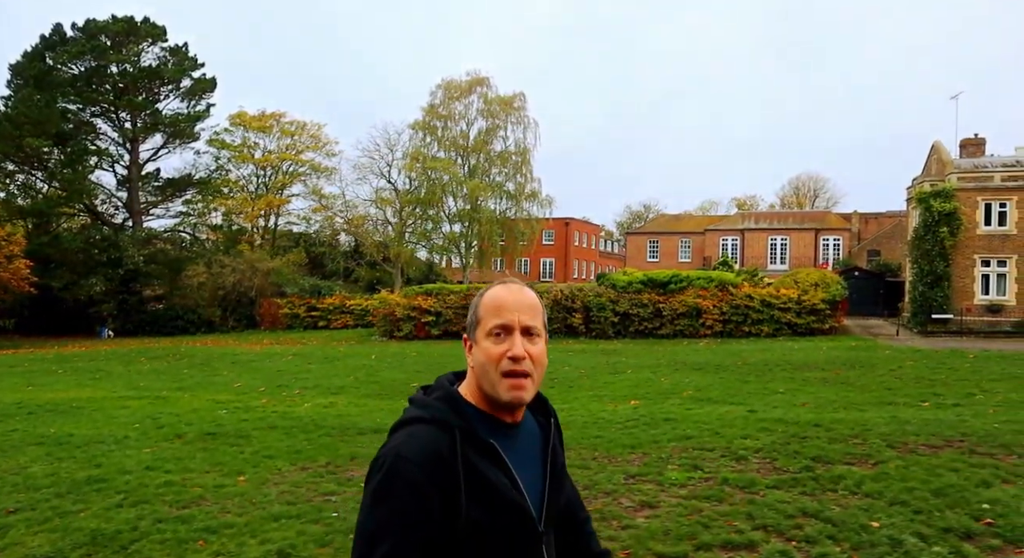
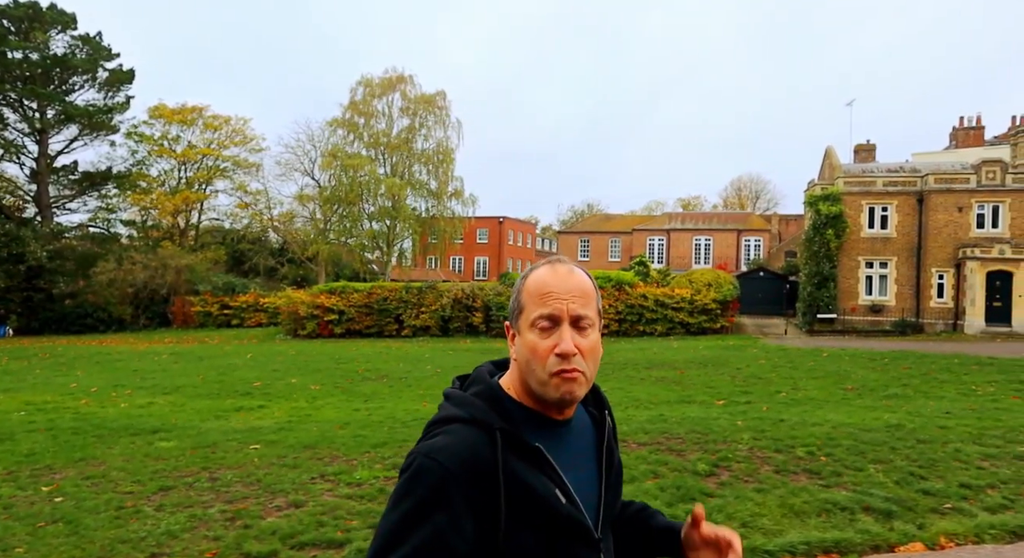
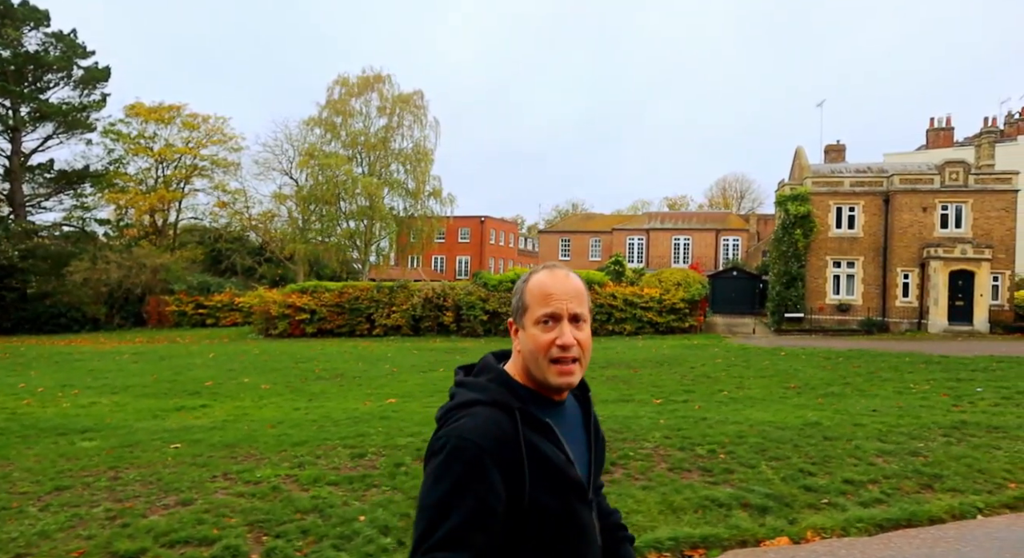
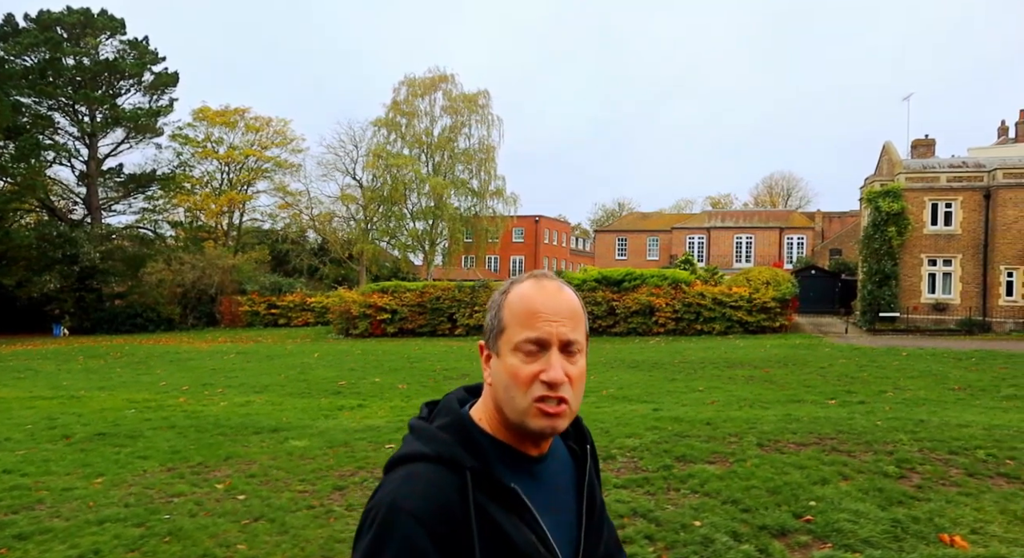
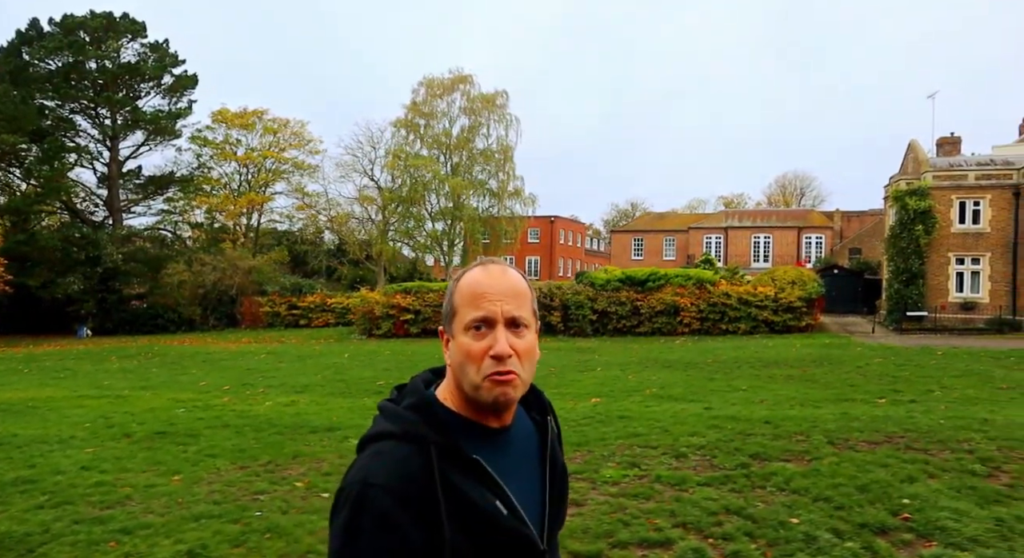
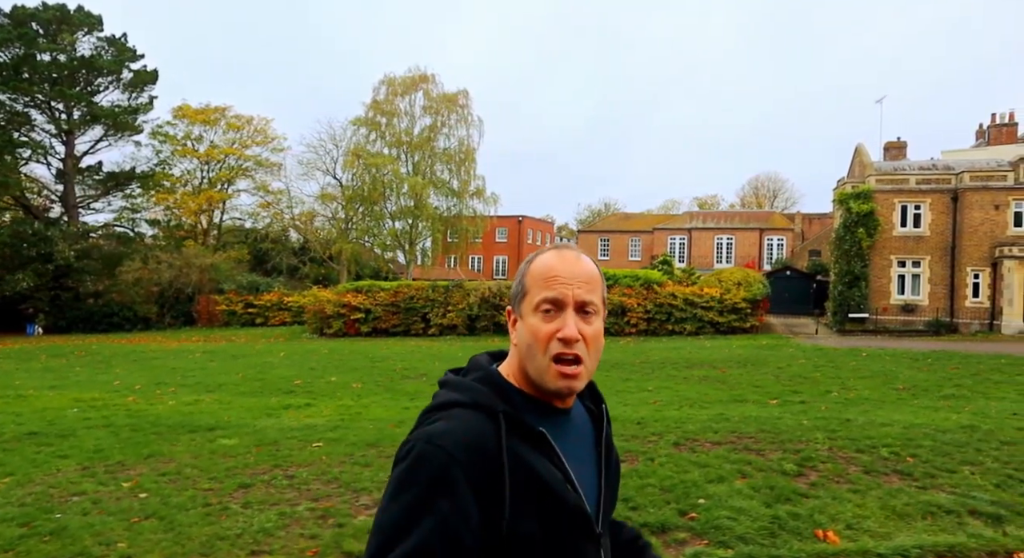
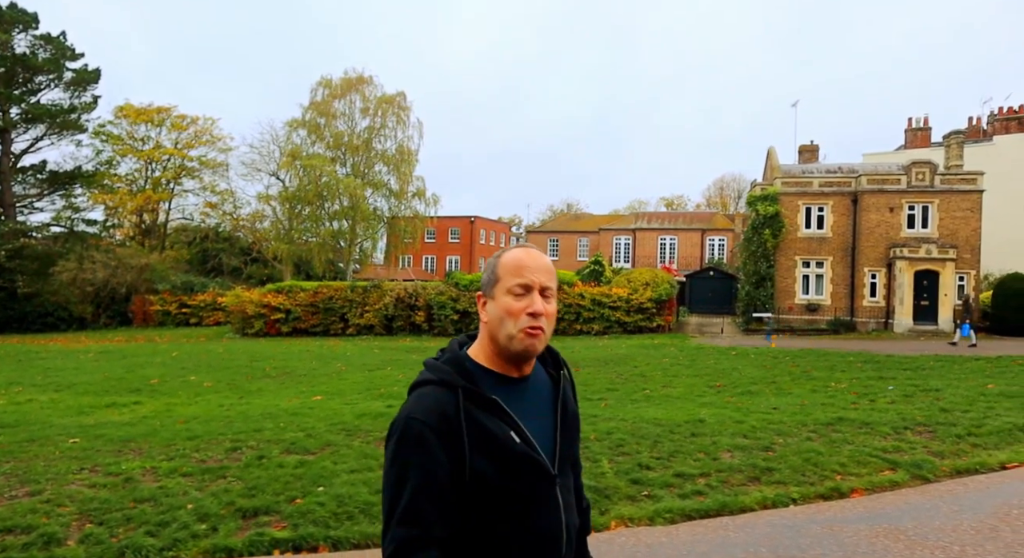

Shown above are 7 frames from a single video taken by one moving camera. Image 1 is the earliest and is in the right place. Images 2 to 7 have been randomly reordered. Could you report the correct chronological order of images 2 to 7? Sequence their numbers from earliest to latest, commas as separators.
5, 4, 6, 2, 3, 7
